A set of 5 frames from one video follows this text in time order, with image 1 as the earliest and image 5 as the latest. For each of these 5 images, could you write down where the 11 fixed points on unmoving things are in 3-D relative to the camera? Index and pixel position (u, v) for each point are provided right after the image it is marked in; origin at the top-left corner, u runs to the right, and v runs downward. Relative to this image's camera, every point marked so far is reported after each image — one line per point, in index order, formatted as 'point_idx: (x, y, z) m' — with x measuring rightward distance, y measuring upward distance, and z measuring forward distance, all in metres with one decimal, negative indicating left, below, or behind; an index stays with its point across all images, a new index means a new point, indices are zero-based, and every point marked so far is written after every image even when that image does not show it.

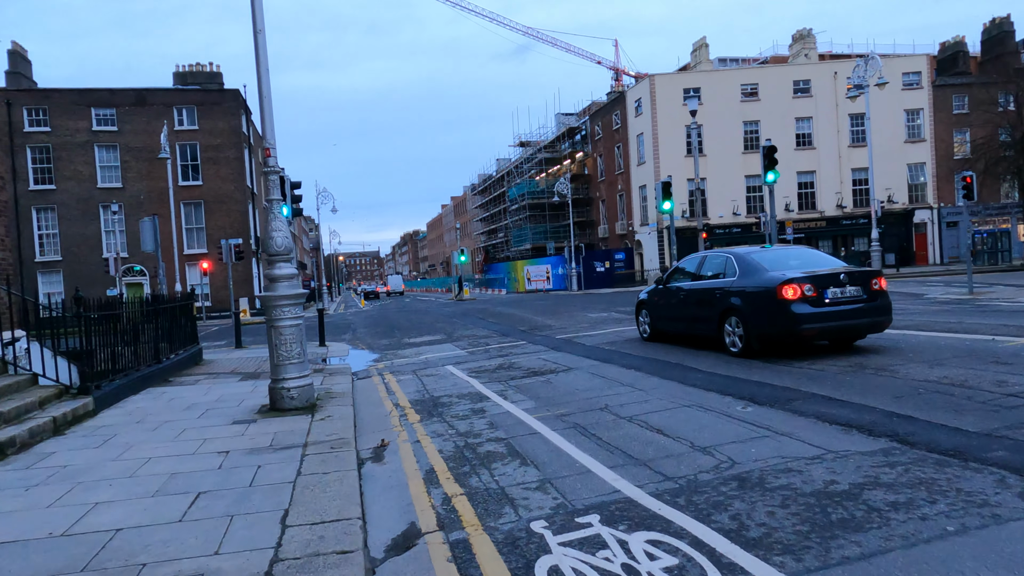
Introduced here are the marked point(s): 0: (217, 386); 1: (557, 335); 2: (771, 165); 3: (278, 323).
0: (-4.6, -1.5, +10.3) m
1: (+1.0, -1.1, +15.0) m
2: (+5.4, +2.5, +13.7) m
3: (-2.8, -0.4, +7.9) m
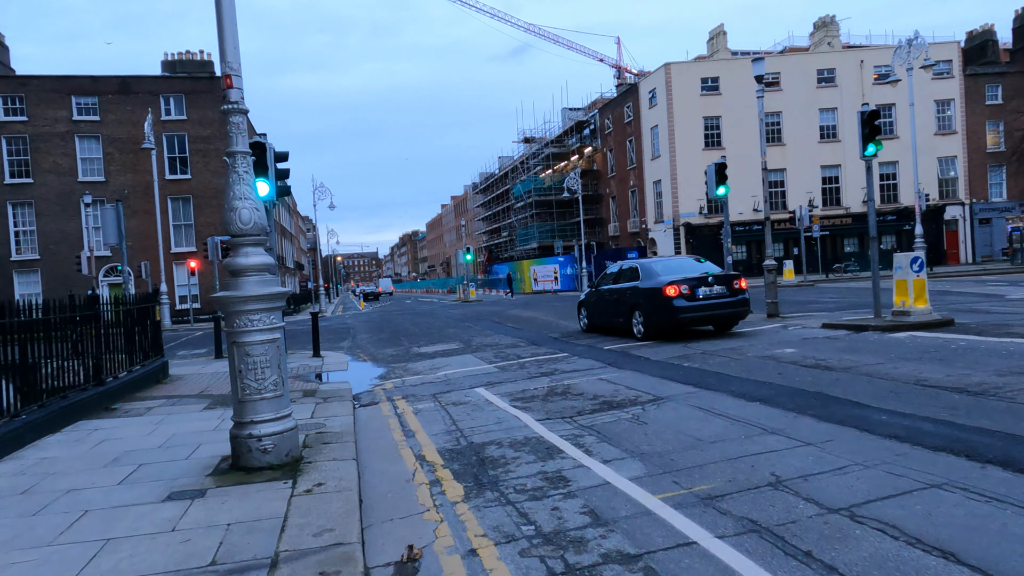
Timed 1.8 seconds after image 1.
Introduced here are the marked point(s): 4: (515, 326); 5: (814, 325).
0: (-3.9, -1.5, +7.7) m
1: (+1.7, -1.0, +12.4) m
2: (+6.0, +2.5, +11.1) m
3: (-2.1, -0.4, +5.3) m
4: (+0.1, -1.0, +18.0) m
5: (+5.4, -0.7, +11.7) m
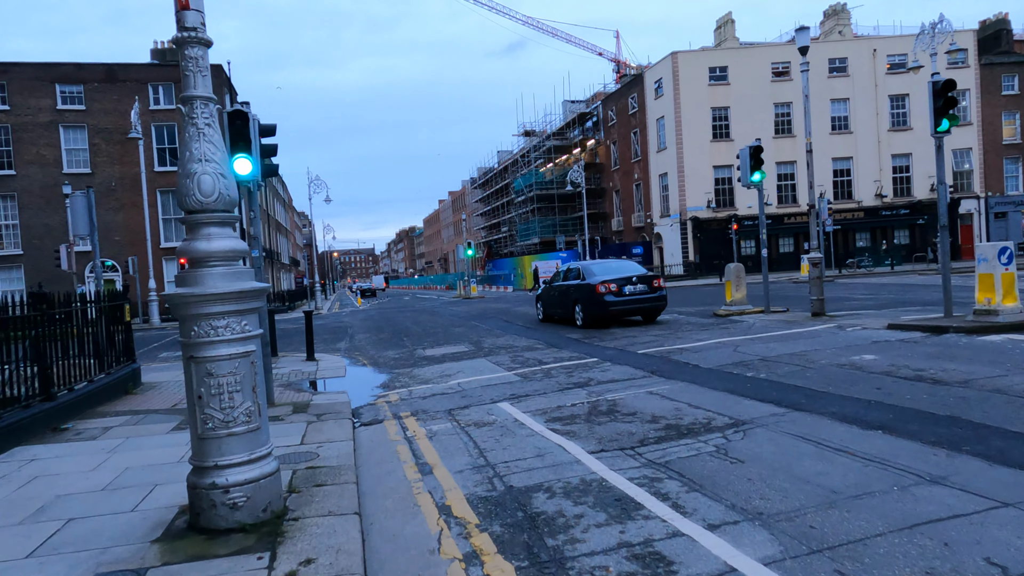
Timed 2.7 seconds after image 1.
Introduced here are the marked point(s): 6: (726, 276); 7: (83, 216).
0: (-3.6, -1.5, +6.2) m
1: (+2.0, -1.0, +11.0) m
2: (+6.3, +2.6, +9.7) m
3: (-1.8, -0.4, +3.8) m
4: (+0.4, -0.9, +16.6) m
5: (+5.7, -0.6, +10.3) m
6: (+4.8, +0.3, +15.0) m
7: (-8.7, +1.5, +13.5) m
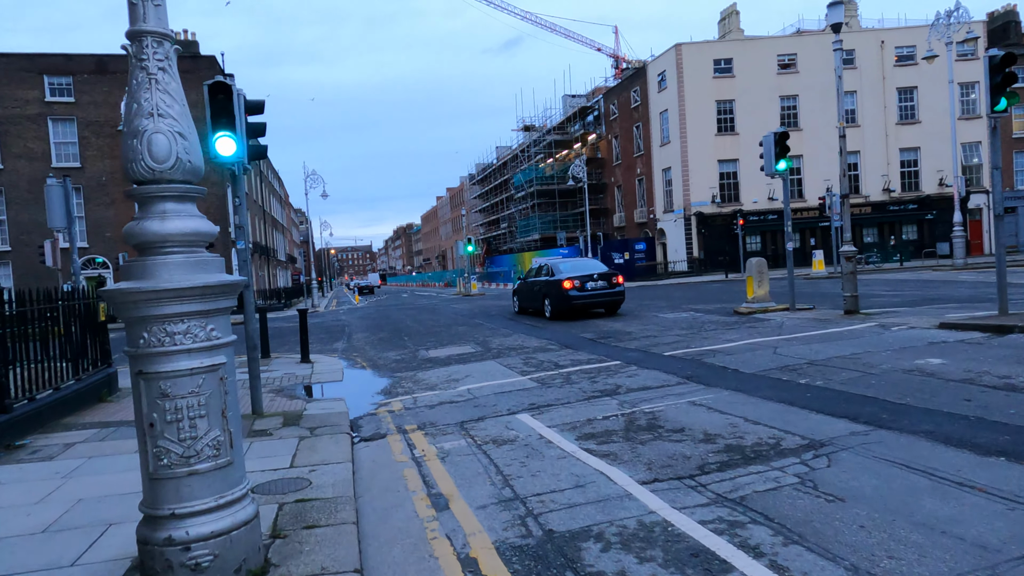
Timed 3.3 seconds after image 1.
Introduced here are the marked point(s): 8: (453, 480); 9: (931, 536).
0: (-3.4, -1.4, +5.3) m
1: (+2.2, -0.9, +10.1) m
2: (+6.5, +2.7, +8.8) m
3: (-1.6, -0.4, +2.9) m
4: (+0.5, -0.8, +15.7) m
5: (+5.9, -0.5, +9.4) m
6: (+5.0, +0.3, +14.1) m
7: (-8.6, +1.5, +12.6) m
8: (-0.4, -1.3, +4.6) m
9: (+1.9, -1.1, +3.0) m
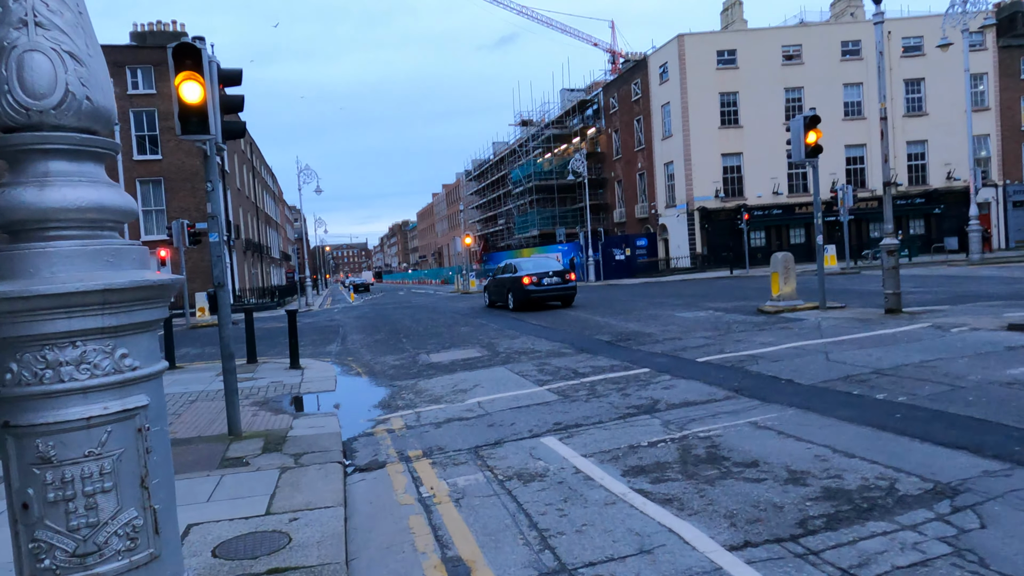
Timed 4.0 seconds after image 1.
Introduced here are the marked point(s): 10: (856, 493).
0: (-3.2, -1.4, +4.3) m
1: (+2.3, -0.9, +9.1) m
2: (+6.7, +2.7, +7.8) m
3: (-1.3, -0.4, +1.9) m
4: (+0.7, -0.8, +14.7) m
5: (+6.0, -0.5, +8.4) m
6: (+5.1, +0.4, +13.1) m
7: (-8.4, +1.5, +11.5) m
8: (-0.2, -1.3, +3.6) m
9: (+2.1, -1.1, +2.0) m
10: (+1.8, -1.1, +3.6) m
